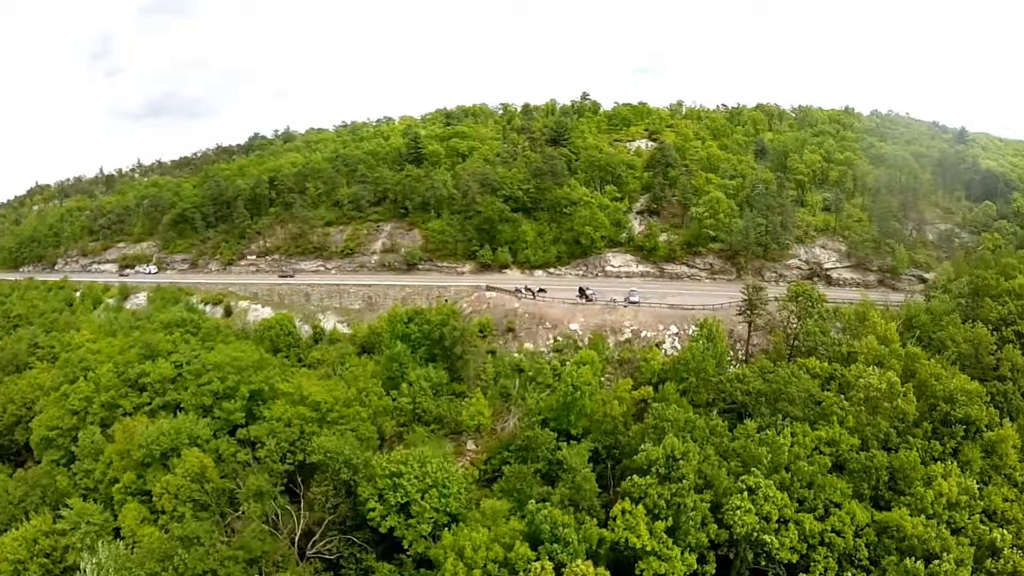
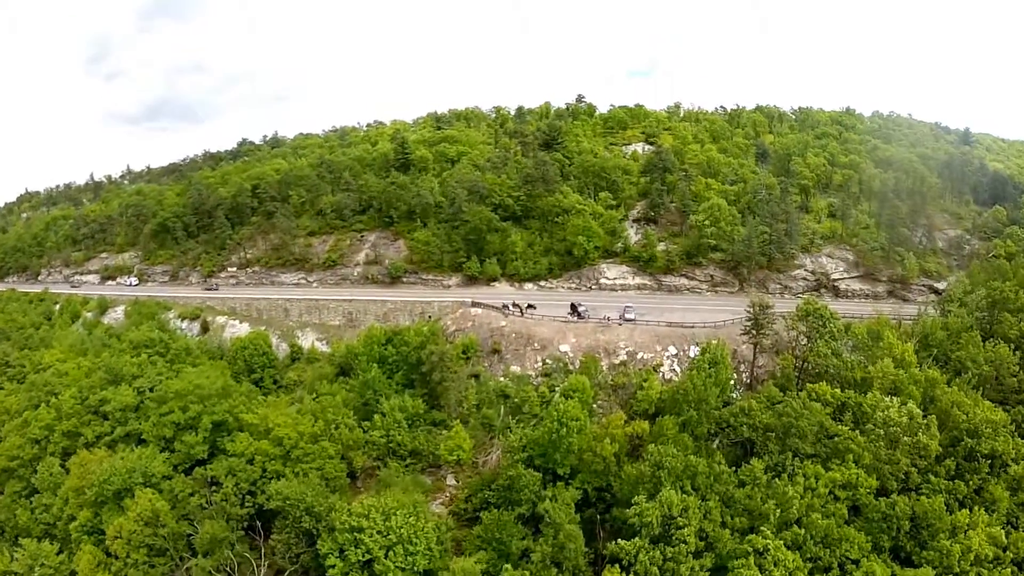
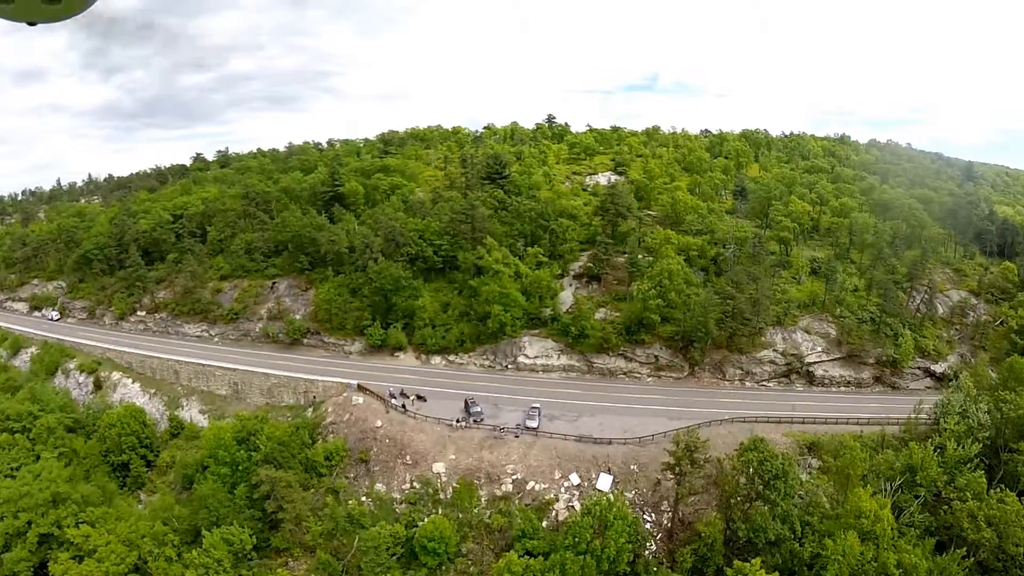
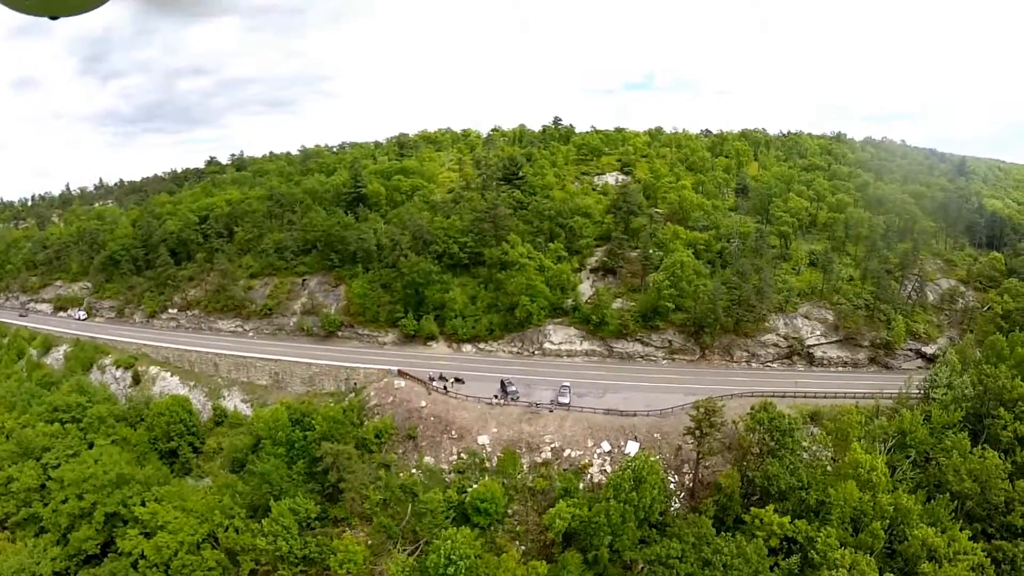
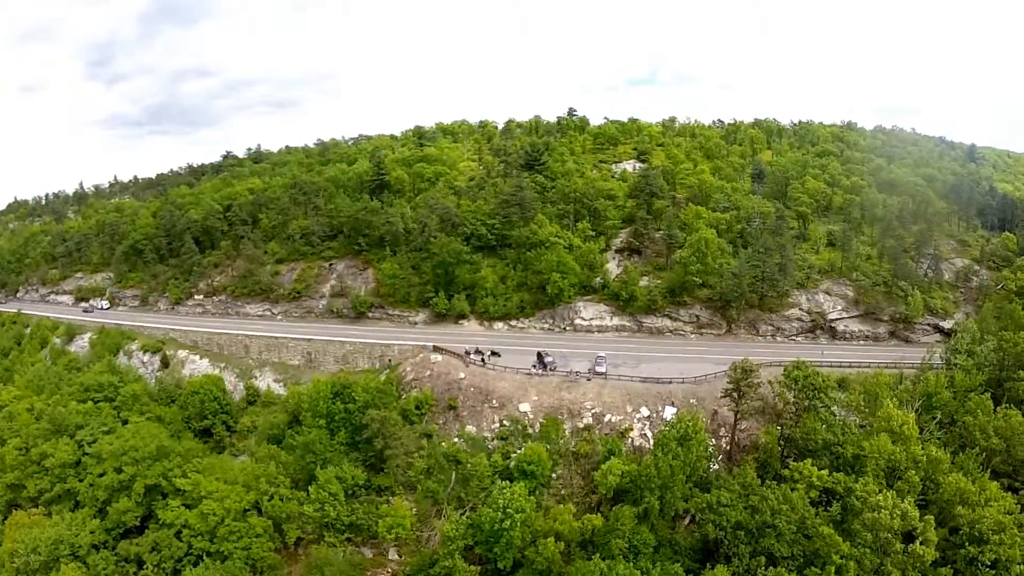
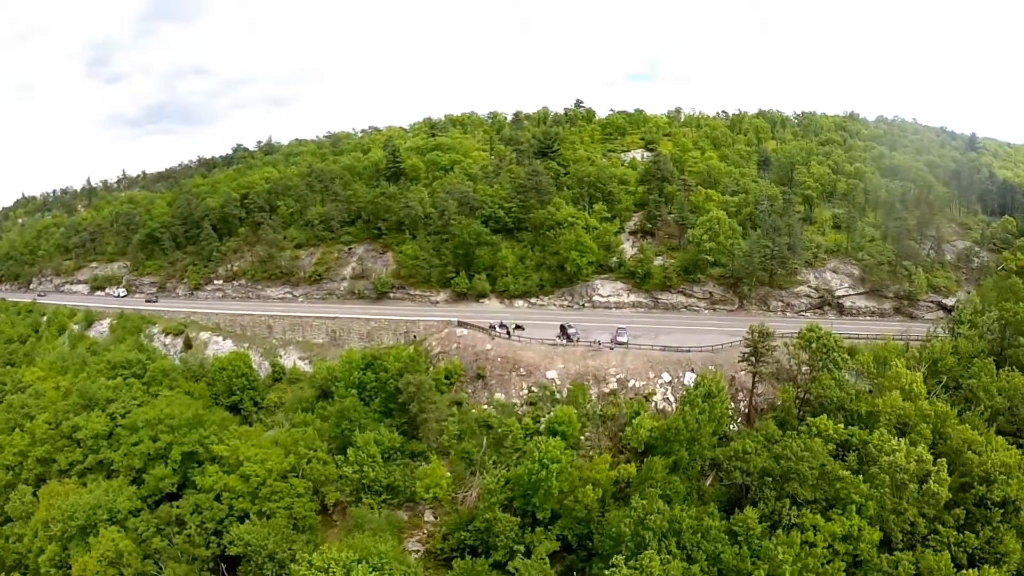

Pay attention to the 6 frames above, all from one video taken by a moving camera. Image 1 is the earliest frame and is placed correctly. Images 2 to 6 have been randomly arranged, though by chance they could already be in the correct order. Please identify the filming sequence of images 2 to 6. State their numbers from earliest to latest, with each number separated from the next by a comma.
2, 6, 5, 4, 3
